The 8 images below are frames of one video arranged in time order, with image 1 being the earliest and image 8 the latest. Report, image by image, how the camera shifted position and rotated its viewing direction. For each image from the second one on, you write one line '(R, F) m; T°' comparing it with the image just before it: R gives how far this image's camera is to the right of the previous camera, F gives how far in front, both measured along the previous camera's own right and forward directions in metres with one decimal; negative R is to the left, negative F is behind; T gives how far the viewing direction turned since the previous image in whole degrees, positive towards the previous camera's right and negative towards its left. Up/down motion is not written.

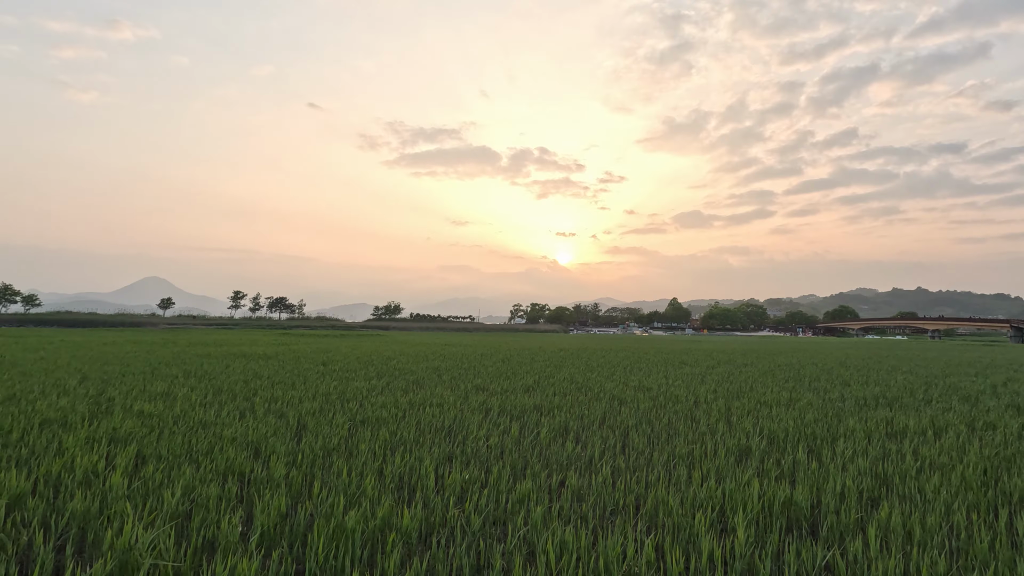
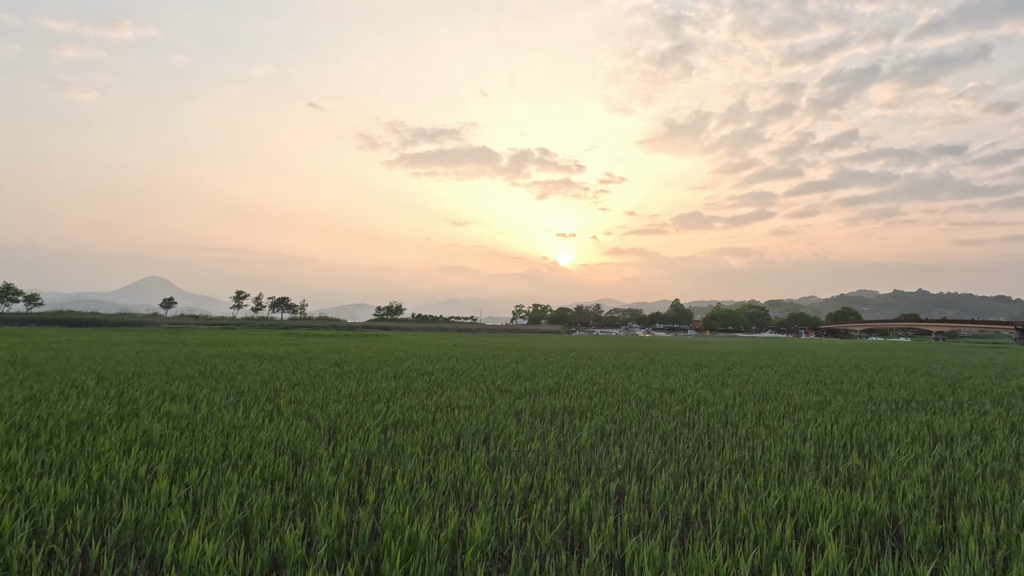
(-0.3, +0.1) m; 0°
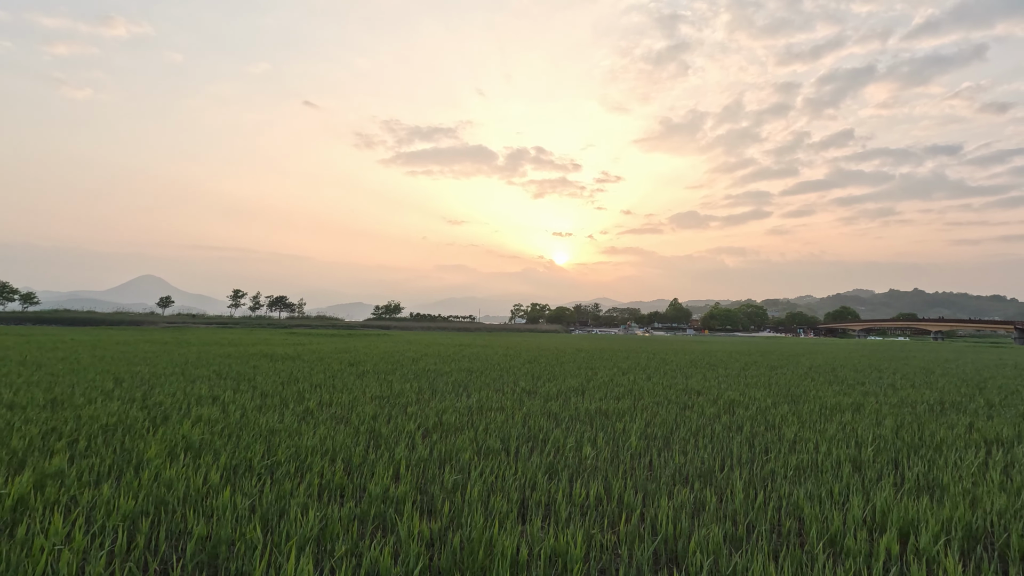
(-0.4, +0.1) m; 0°
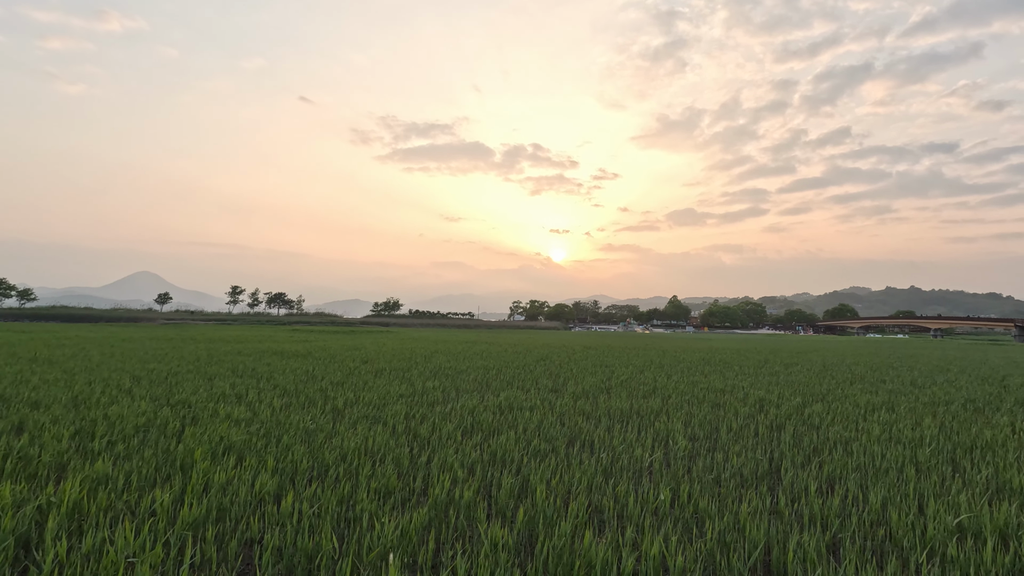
(-0.4, +0.1) m; 0°
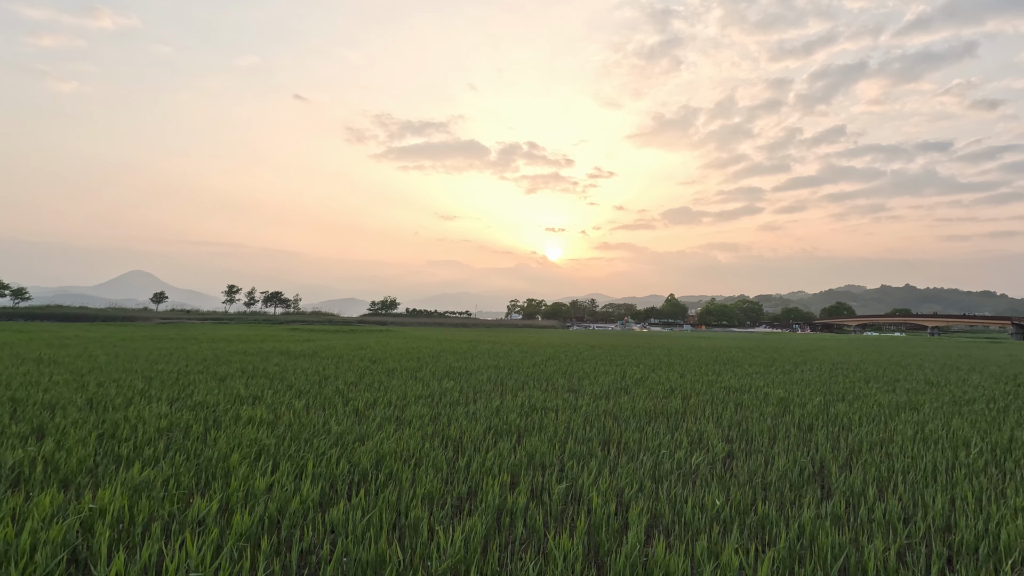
(-0.3, +0.1) m; 0°
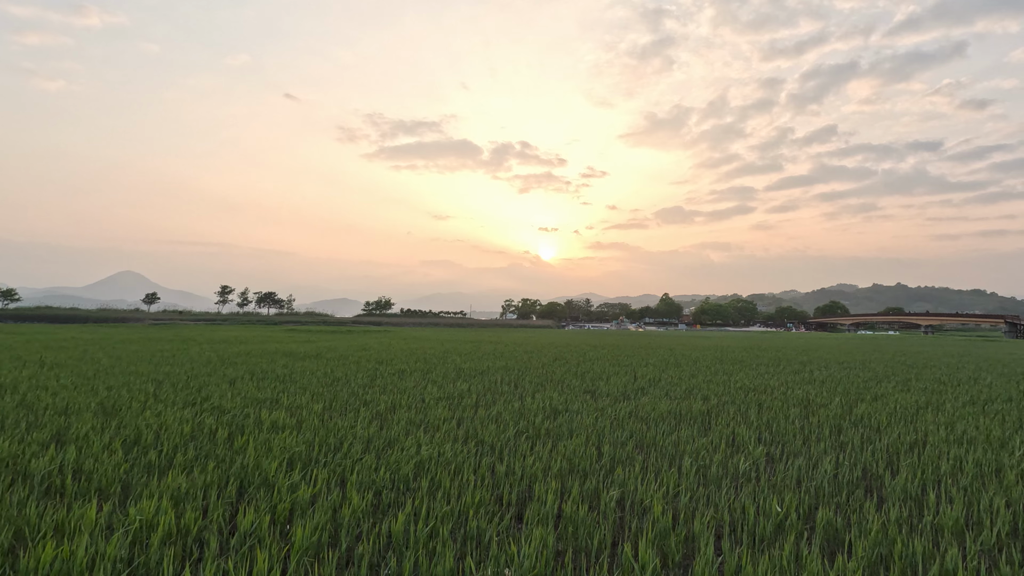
(-0.3, +0.1) m; +1°
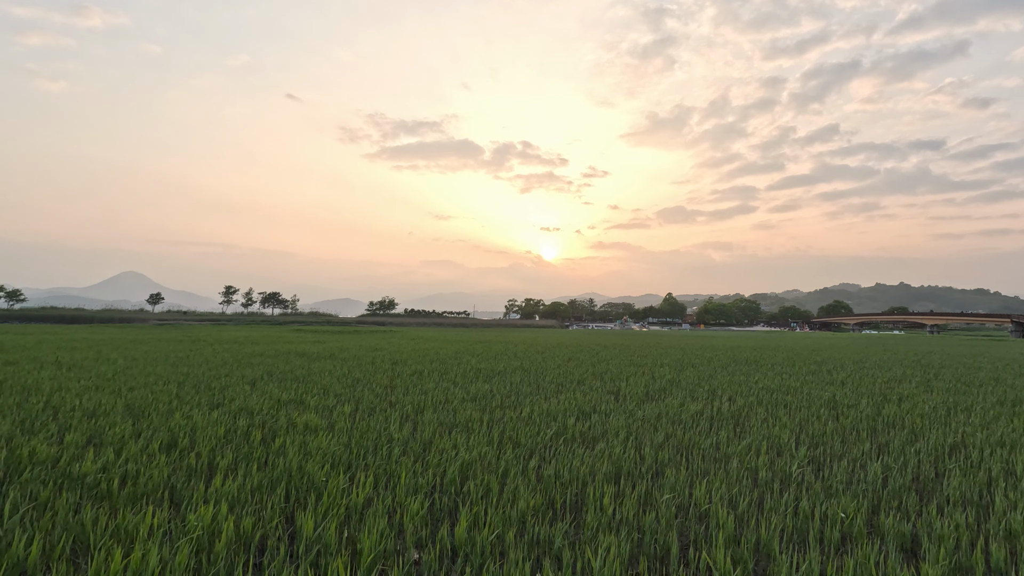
(-0.3, 0.0) m; 0°
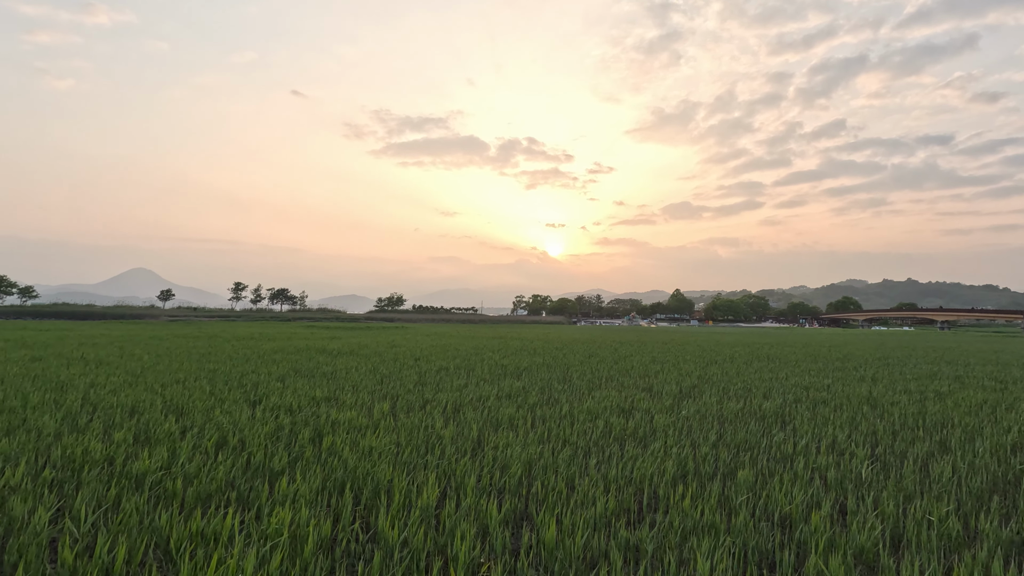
(-0.4, +0.1) m; -1°
